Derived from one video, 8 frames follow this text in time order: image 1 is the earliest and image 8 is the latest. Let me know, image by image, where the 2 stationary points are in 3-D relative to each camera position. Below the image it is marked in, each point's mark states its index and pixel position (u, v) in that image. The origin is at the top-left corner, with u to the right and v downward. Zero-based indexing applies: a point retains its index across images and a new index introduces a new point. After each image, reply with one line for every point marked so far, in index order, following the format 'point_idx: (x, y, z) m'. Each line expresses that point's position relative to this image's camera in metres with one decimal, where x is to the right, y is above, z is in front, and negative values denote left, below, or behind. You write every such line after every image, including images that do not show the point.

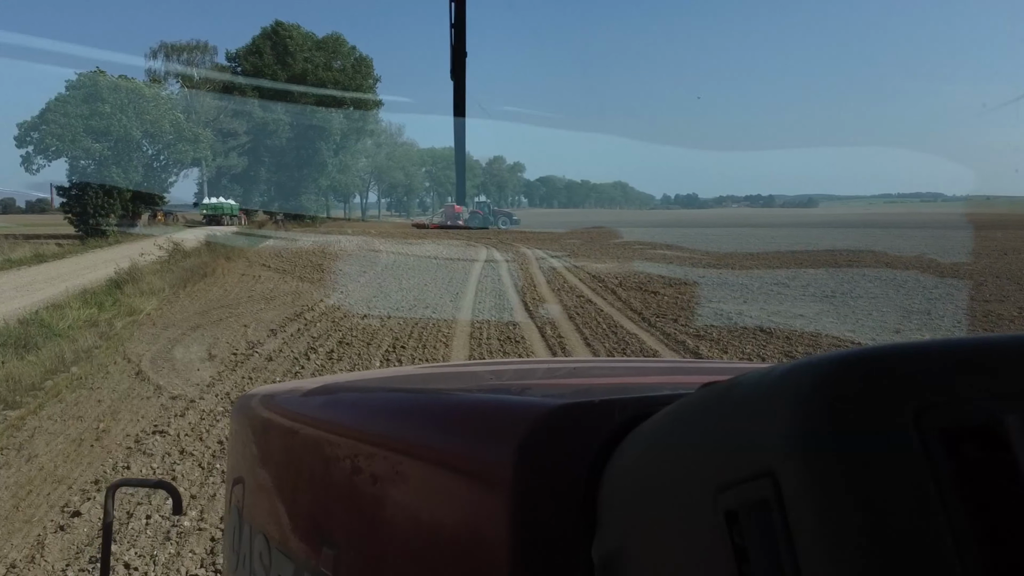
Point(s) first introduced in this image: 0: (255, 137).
0: (-5.5, +3.2, +18.7) m
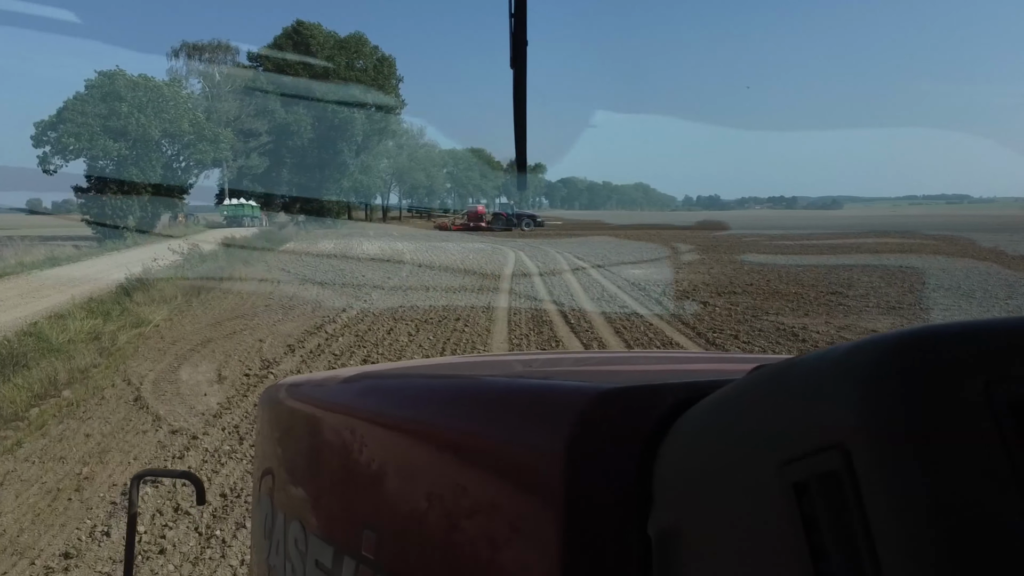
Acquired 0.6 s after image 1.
0: (-5.0, +3.2, +18.5) m
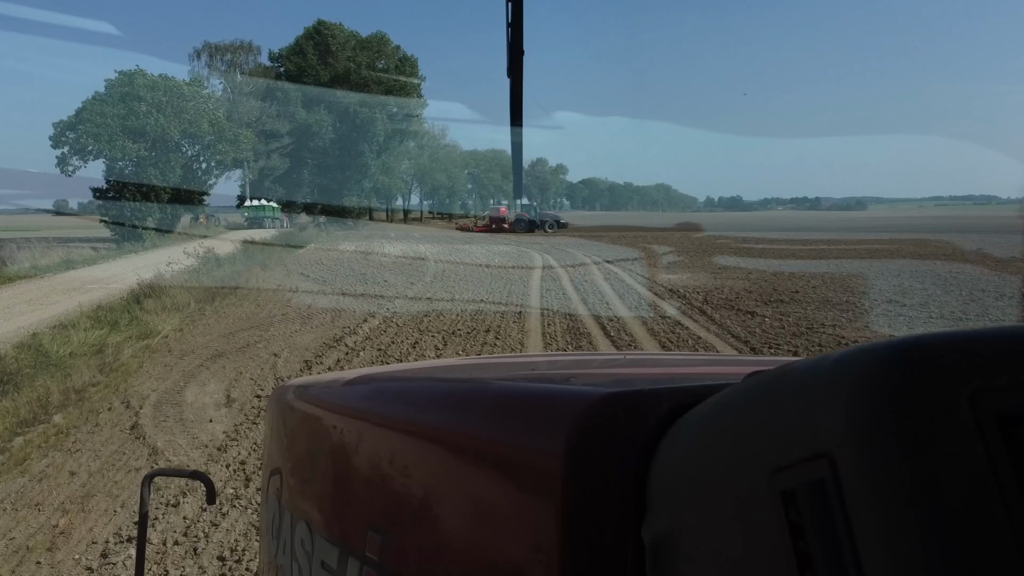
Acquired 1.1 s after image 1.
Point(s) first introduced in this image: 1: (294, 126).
0: (-4.6, +3.2, +18.7) m
1: (-4.6, +3.4, +18.4) m
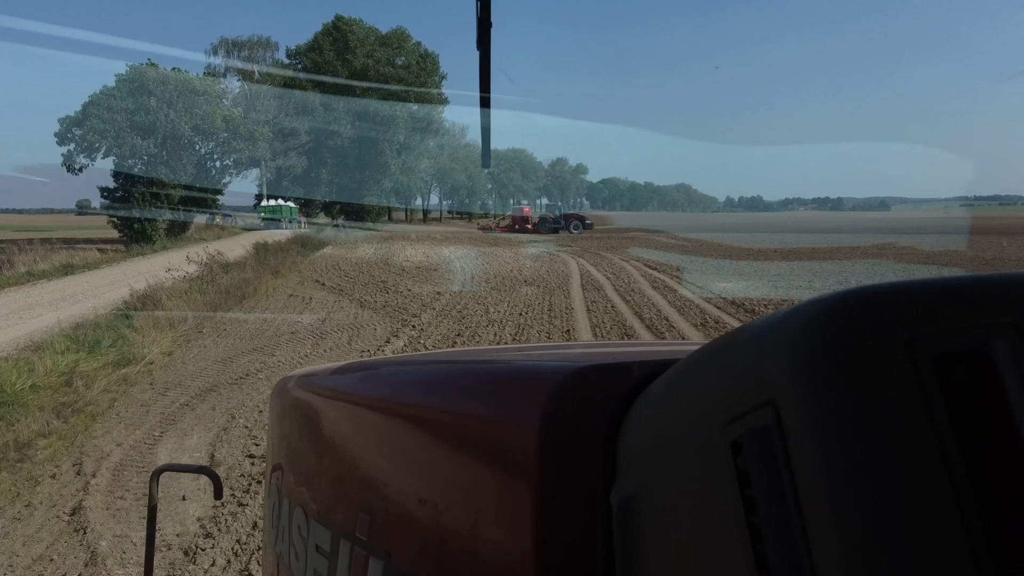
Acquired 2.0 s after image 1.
0: (-4.2, +3.2, +18.7) m
1: (-4.3, +3.5, +18.5) m
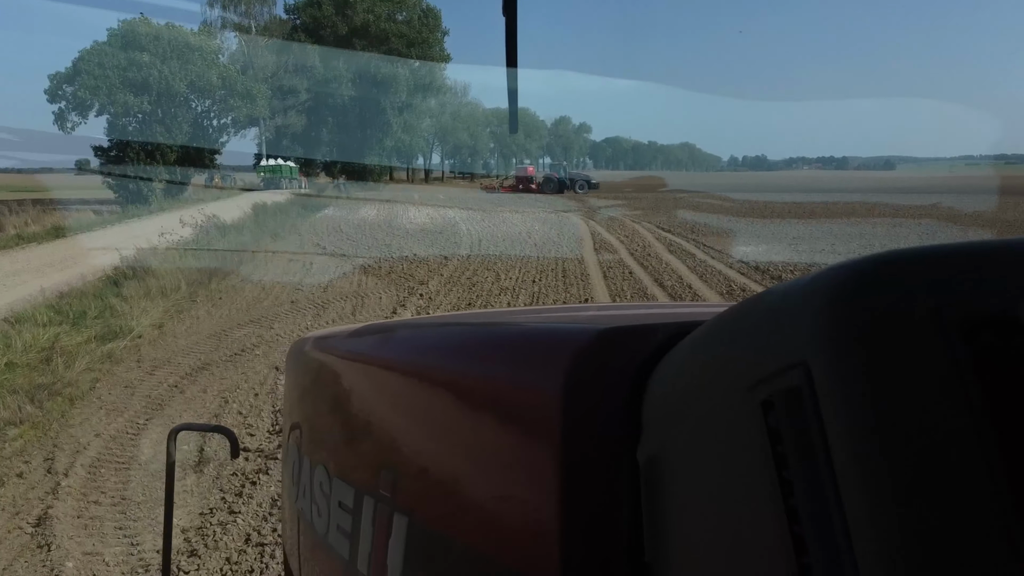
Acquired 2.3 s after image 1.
0: (-4.1, +4.1, +18.3) m
1: (-4.2, +4.3, +18.0) m
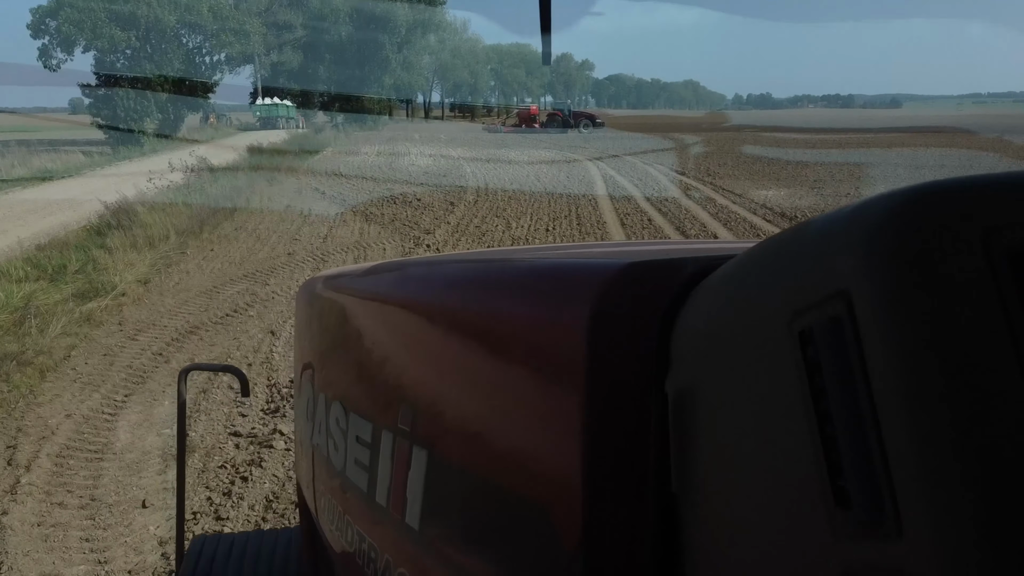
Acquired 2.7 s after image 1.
0: (-4.1, +5.2, +17.7) m
1: (-4.1, +5.4, +17.4) m
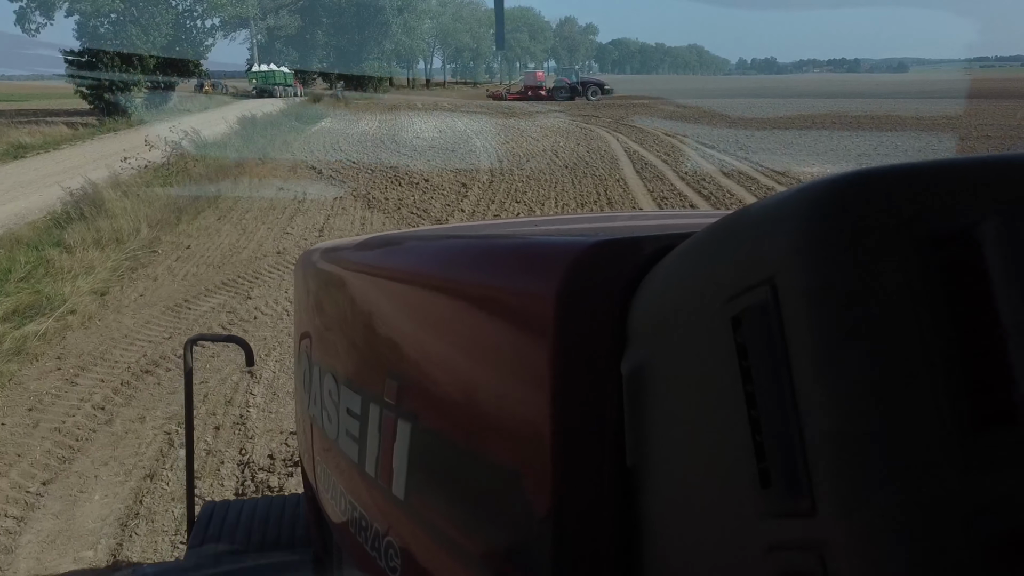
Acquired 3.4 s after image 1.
0: (-4.0, +5.7, +16.9) m
1: (-4.0, +5.9, +16.7) m
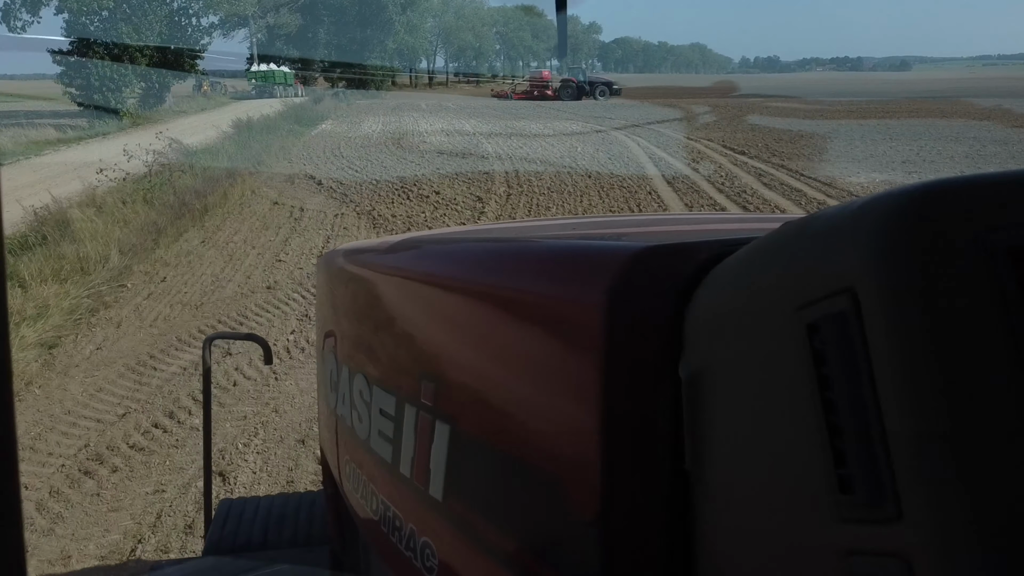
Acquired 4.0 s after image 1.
0: (-3.8, +5.6, +16.4) m
1: (-3.9, +5.8, +16.2) m
